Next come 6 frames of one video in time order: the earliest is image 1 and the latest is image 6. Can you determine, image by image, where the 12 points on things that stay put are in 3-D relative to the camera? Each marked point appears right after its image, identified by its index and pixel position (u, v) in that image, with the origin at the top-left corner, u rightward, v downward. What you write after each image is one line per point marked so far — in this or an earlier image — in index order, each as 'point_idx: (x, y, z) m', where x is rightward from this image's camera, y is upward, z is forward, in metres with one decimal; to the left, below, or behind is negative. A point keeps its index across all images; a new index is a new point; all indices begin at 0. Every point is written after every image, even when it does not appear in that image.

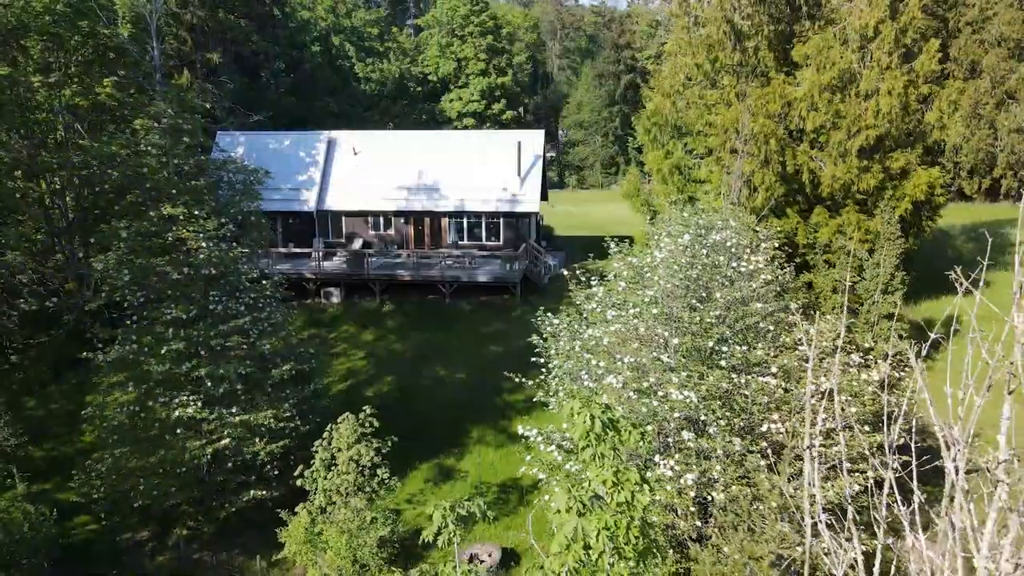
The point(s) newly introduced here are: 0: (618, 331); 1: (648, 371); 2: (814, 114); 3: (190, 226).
0: (+1.4, -0.6, +10.2) m
1: (+1.7, -1.0, +9.7) m
2: (+6.7, +3.8, +17.0) m
3: (-5.4, +1.0, +13.1) m
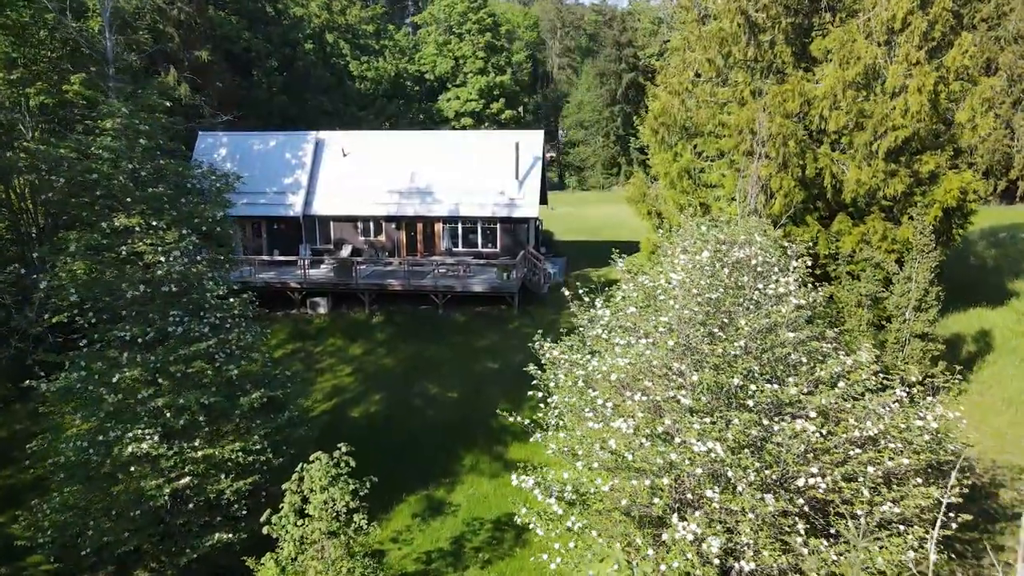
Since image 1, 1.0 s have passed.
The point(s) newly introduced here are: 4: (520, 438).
0: (+1.3, -0.9, +8.8) m
1: (+1.6, -1.3, +8.3) m
2: (+6.6, +3.5, +15.6) m
3: (-5.5, +0.7, +11.7) m
4: (+0.2, -3.2, +16.3) m
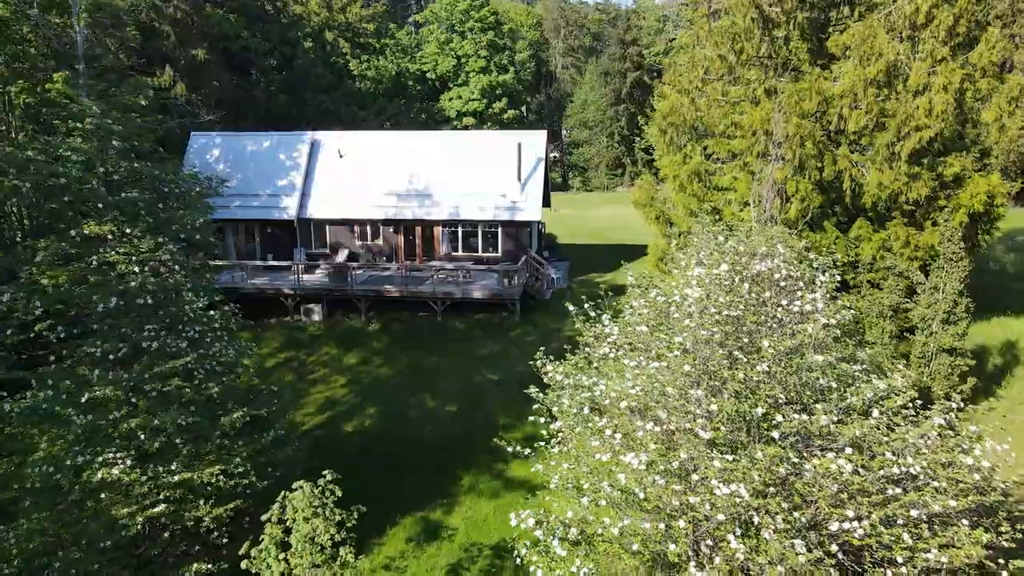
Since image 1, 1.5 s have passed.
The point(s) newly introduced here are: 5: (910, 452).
0: (+1.3, -1.1, +8.0) m
1: (+1.6, -1.5, +7.5) m
2: (+6.6, +3.3, +14.8) m
3: (-5.5, +0.6, +10.9) m
4: (+0.2, -3.4, +15.5) m
5: (+3.9, -1.6, +7.5) m
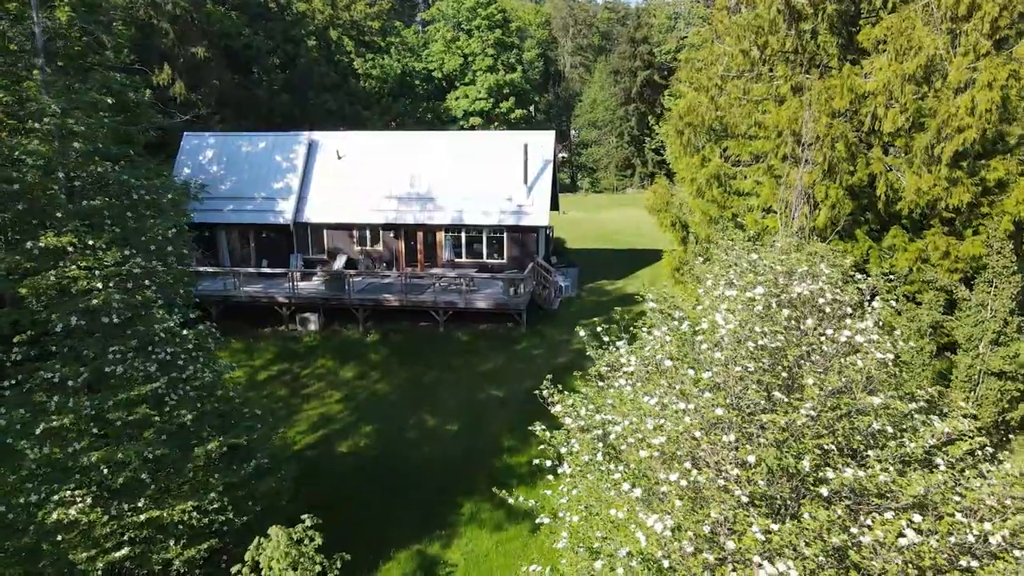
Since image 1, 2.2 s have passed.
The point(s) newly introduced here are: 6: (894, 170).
0: (+1.4, -1.3, +6.9) m
1: (+1.6, -1.8, +6.4) m
2: (+6.7, +3.1, +13.6) m
3: (-5.5, +0.3, +9.9) m
4: (+0.3, -3.6, +14.4) m
5: (+3.9, -1.8, +6.3) m
6: (+6.9, +2.1, +13.9) m
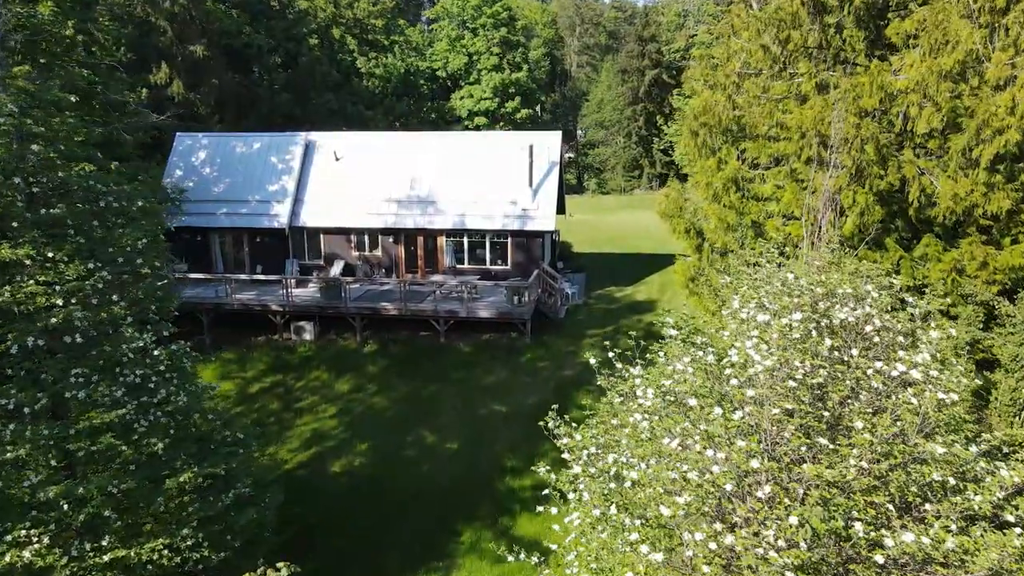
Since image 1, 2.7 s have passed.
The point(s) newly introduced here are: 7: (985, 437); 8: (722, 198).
0: (+1.3, -1.5, +5.9) m
1: (+1.6, -2.0, +5.4) m
2: (+6.7, +2.9, +12.6) m
3: (-5.4, +0.1, +9.0) m
4: (+0.3, -3.8, +13.4) m
5: (+3.9, -2.1, +5.3) m
6: (+7.0, +1.9, +12.9) m
7: (+4.1, -1.3, +6.8) m
8: (+4.4, +1.9, +16.3) m
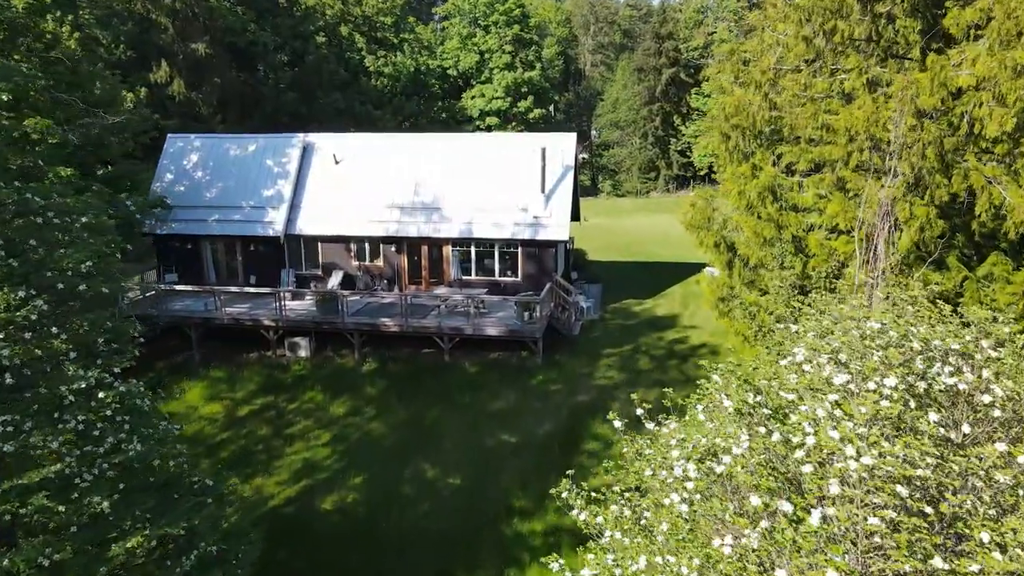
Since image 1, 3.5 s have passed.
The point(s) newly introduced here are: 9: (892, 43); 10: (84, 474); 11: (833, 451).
0: (+1.4, -1.9, +4.4) m
1: (+1.6, -2.3, +3.9) m
2: (+6.9, +2.5, +11.0) m
3: (-5.4, -0.2, +7.6) m
4: (+0.4, -4.2, +12.0) m
5: (+3.9, -2.4, +3.8) m
6: (+7.1, +1.5, +11.3) m
7: (+4.1, -1.6, +5.2) m
8: (+4.6, +1.6, +14.7) m
9: (+6.2, +4.0, +12.6) m
10: (-4.5, -1.9, +8.1) m
11: (+2.0, -1.0, +5.2) m
